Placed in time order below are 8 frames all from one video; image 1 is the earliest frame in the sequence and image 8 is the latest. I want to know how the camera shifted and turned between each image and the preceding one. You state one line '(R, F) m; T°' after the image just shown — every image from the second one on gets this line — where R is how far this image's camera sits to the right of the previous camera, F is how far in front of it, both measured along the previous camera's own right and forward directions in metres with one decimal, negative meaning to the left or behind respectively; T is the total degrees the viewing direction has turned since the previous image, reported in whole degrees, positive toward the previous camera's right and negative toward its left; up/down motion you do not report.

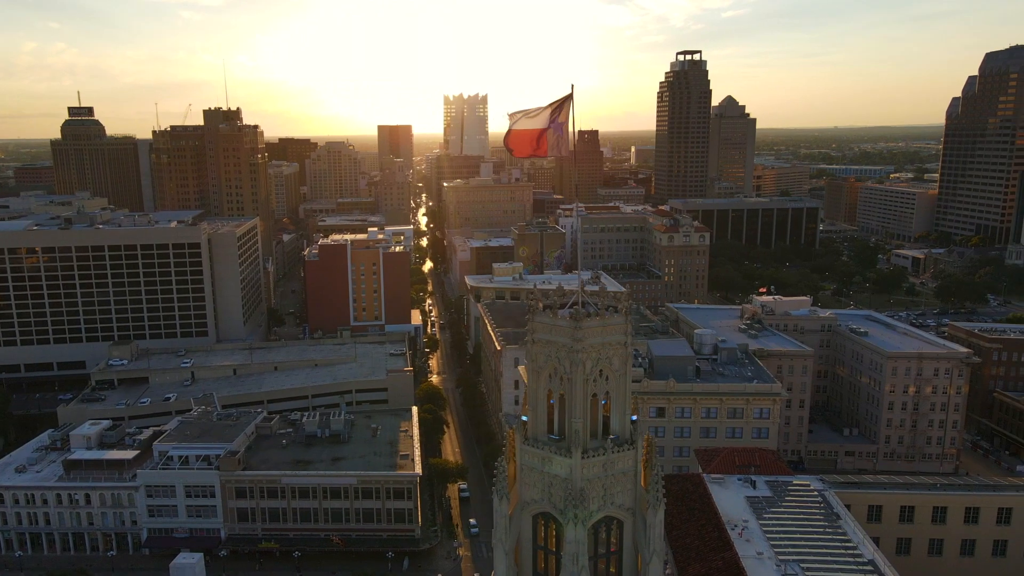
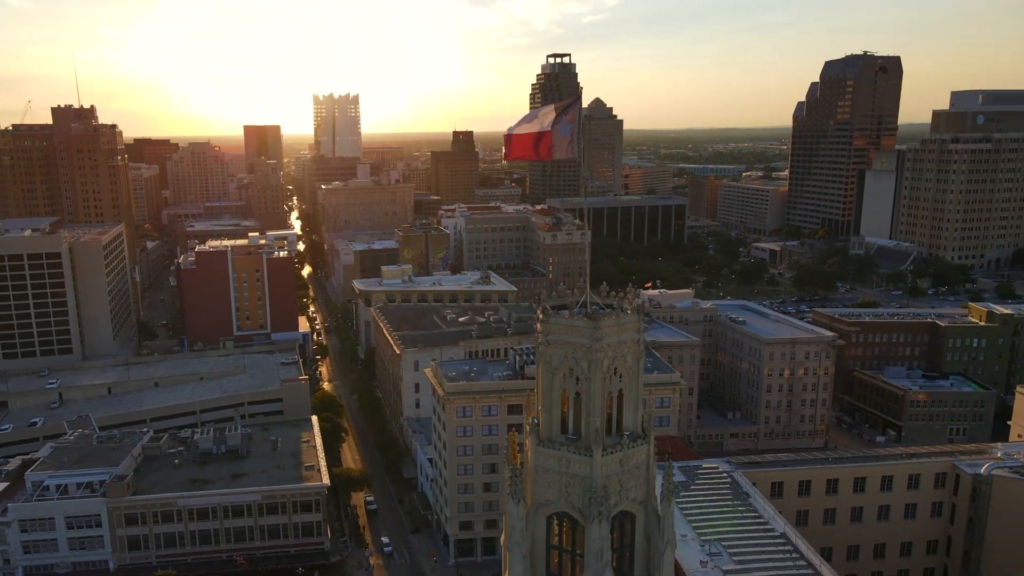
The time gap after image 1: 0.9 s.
(-1.4, +0.1) m; +9°
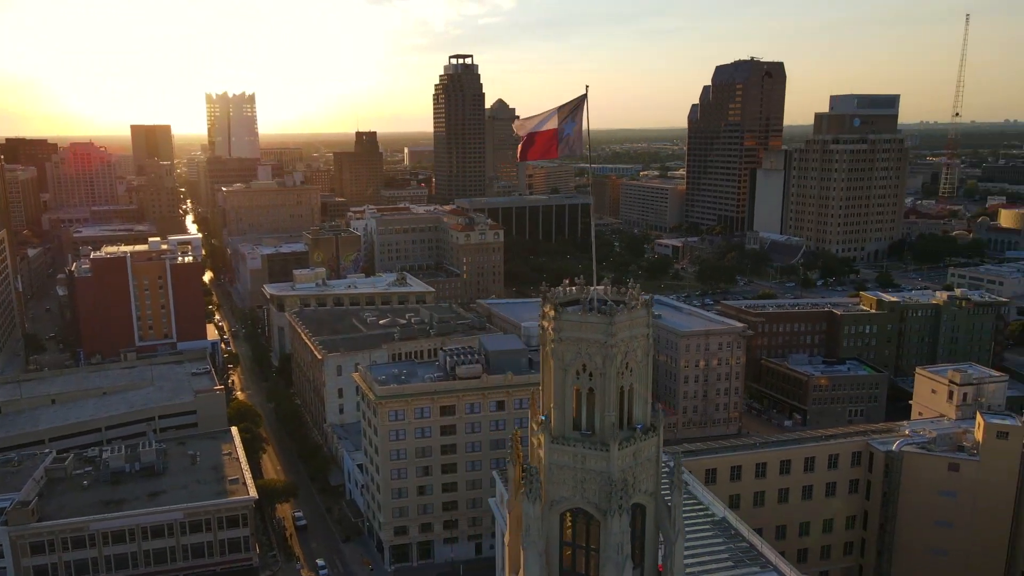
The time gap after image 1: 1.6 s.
(-1.1, +0.2) m; +7°
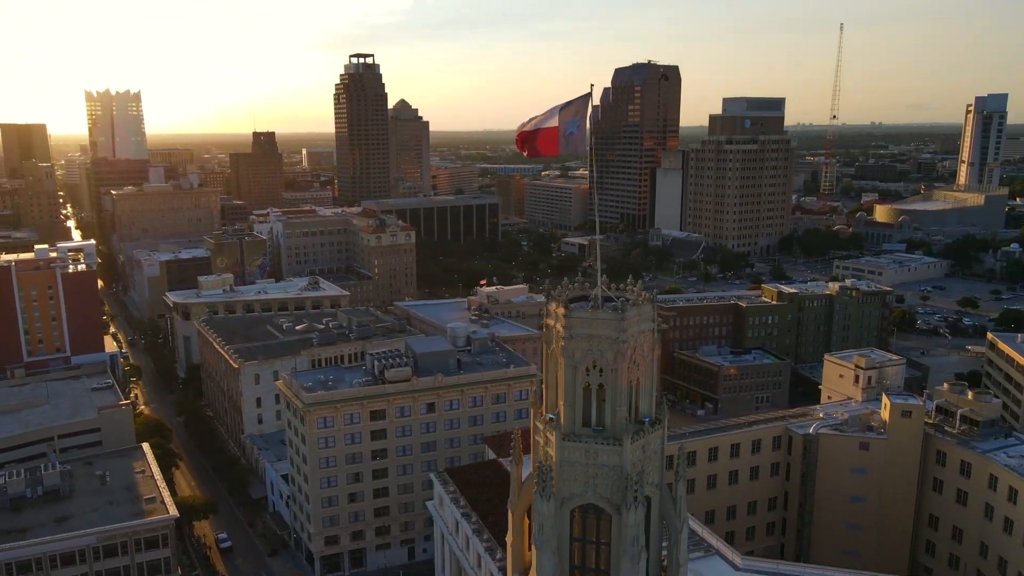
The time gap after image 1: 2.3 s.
(-1.1, +0.1) m; +7°
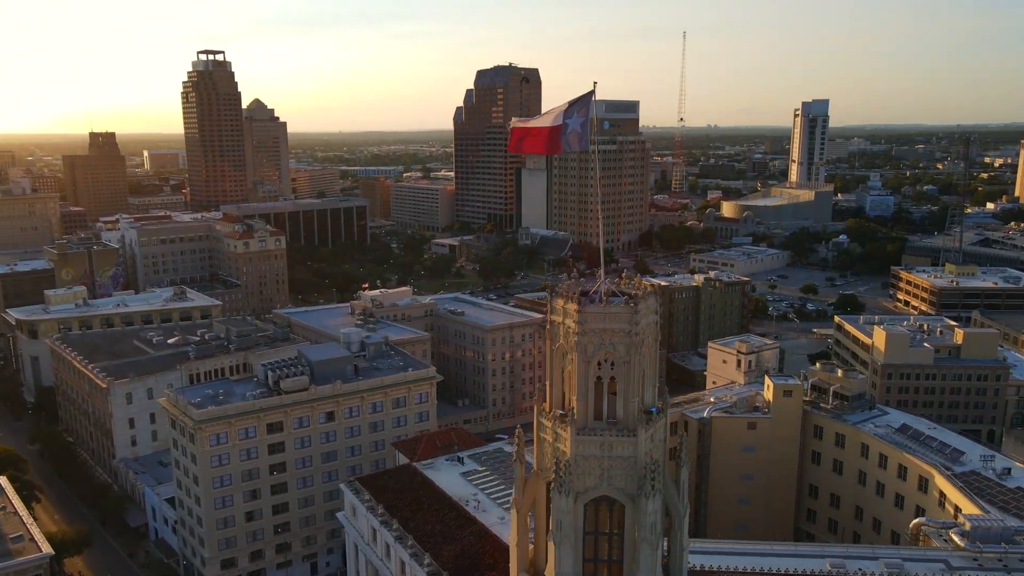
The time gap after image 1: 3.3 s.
(-1.6, +0.2) m; +10°
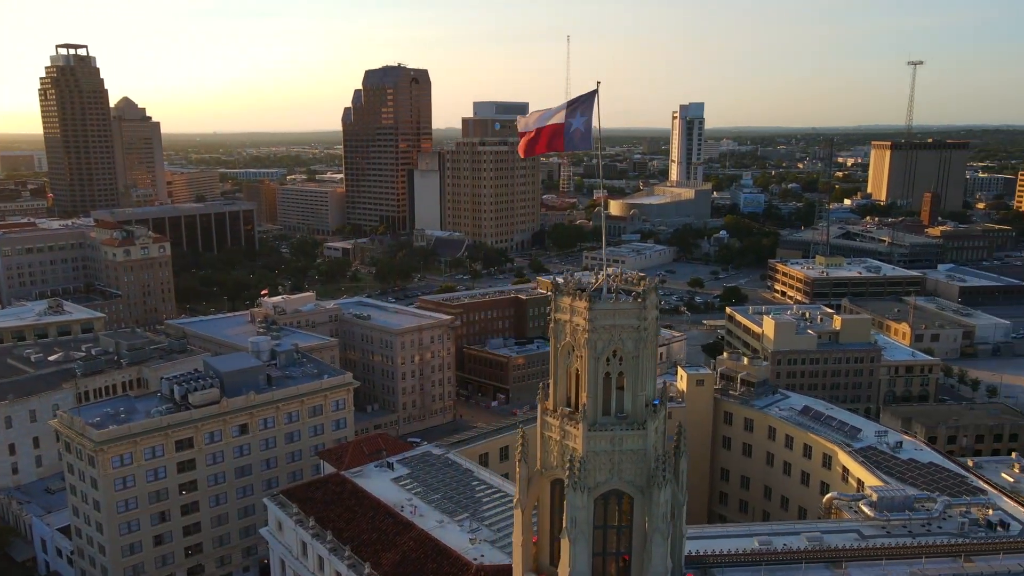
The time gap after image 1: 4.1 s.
(-1.3, +0.1) m; +8°
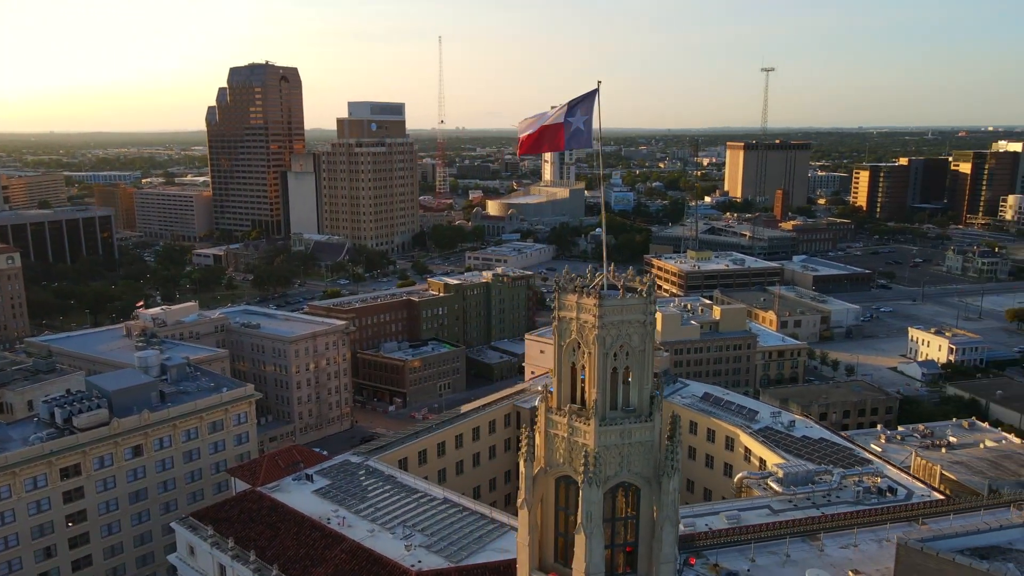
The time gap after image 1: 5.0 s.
(-1.4, +0.1) m; +9°
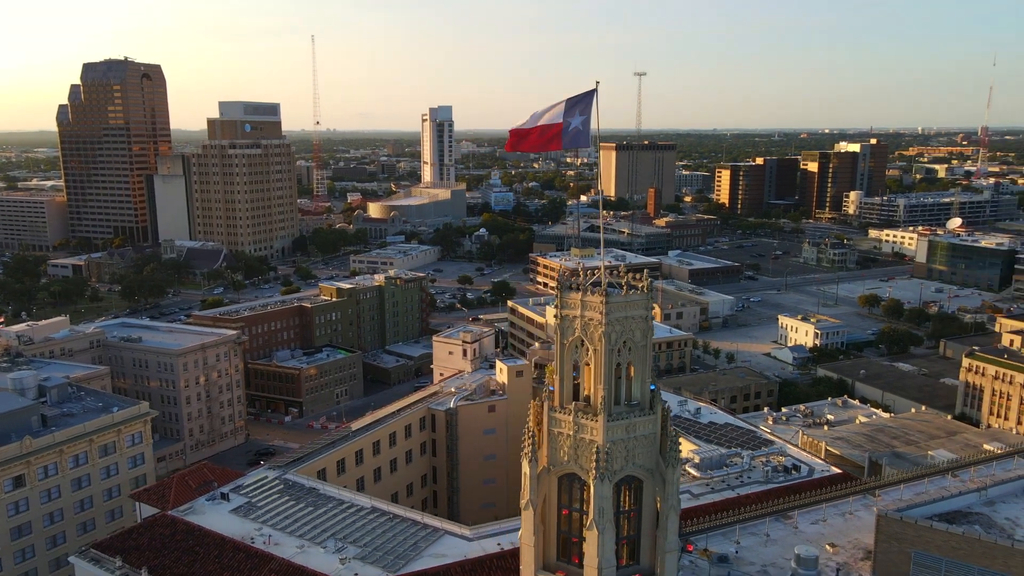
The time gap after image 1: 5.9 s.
(-1.4, +0.2) m; +9°
